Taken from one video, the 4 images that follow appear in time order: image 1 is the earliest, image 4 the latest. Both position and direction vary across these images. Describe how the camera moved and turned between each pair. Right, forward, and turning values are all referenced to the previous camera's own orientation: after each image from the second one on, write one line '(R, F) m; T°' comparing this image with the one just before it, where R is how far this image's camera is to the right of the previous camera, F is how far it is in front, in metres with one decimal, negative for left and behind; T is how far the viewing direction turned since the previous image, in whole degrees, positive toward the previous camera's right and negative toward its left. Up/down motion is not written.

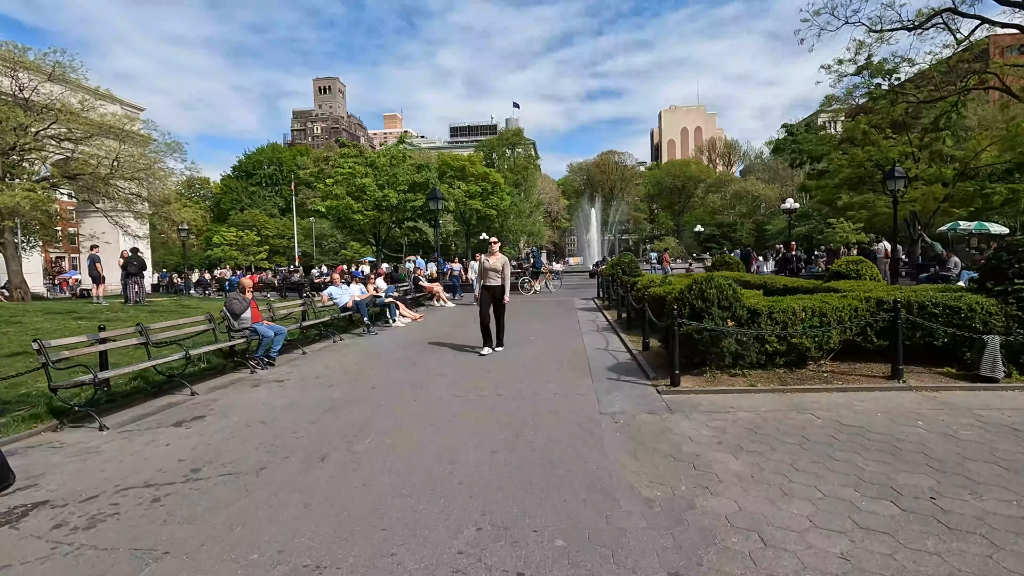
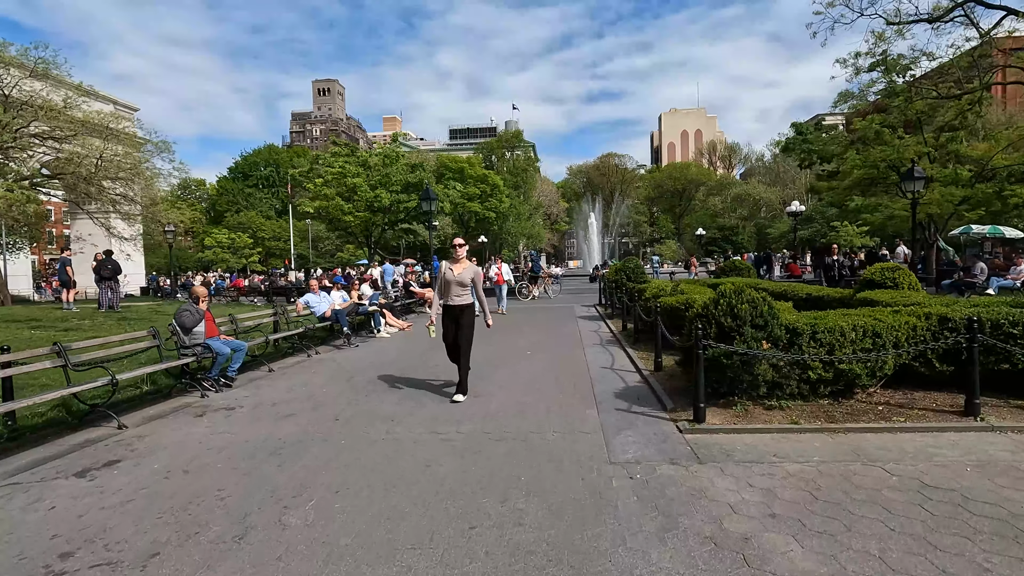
(+0.1, +1.2) m; 0°
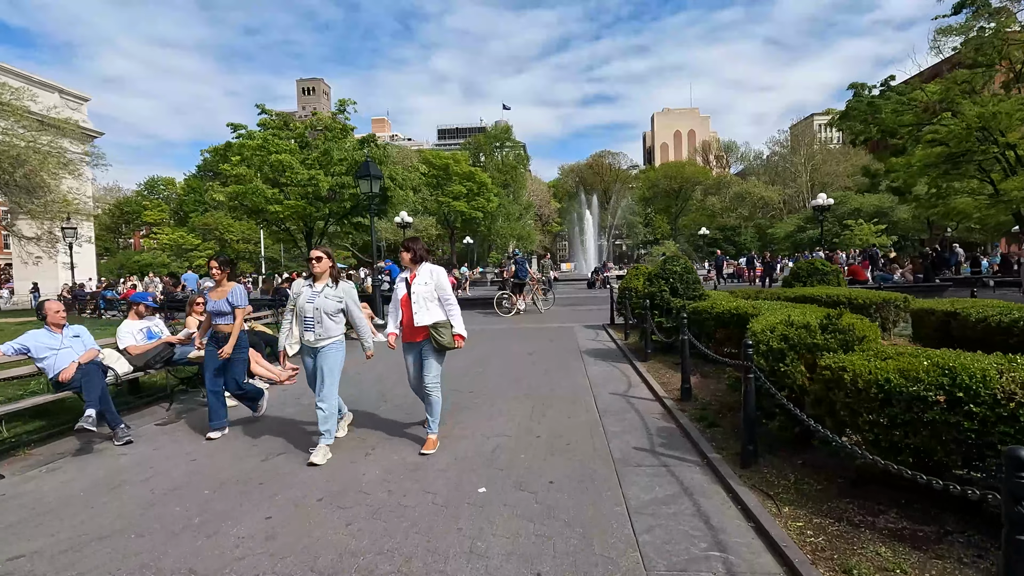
(+0.5, +6.3) m; +1°
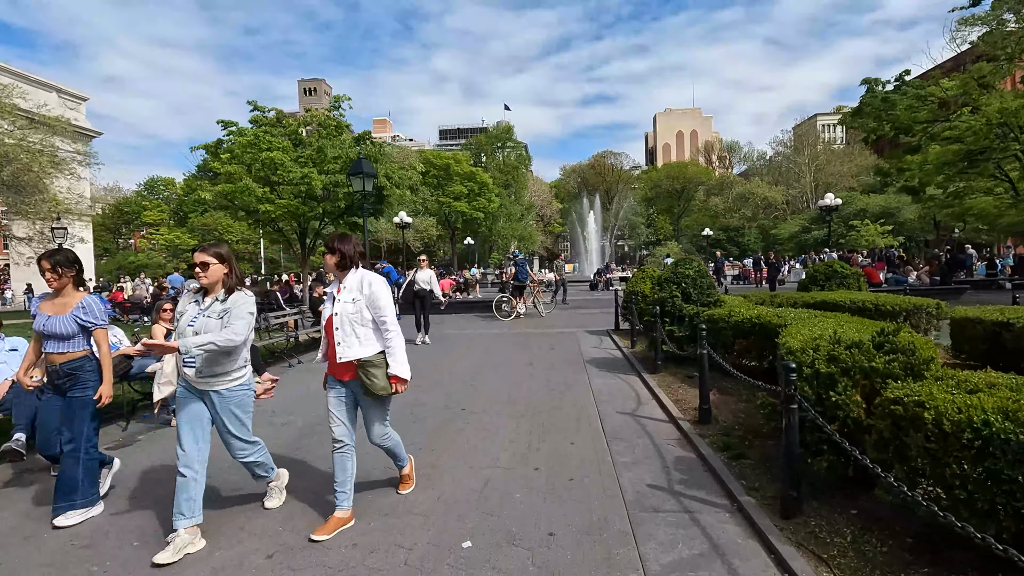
(+0.1, +0.7) m; 0°
